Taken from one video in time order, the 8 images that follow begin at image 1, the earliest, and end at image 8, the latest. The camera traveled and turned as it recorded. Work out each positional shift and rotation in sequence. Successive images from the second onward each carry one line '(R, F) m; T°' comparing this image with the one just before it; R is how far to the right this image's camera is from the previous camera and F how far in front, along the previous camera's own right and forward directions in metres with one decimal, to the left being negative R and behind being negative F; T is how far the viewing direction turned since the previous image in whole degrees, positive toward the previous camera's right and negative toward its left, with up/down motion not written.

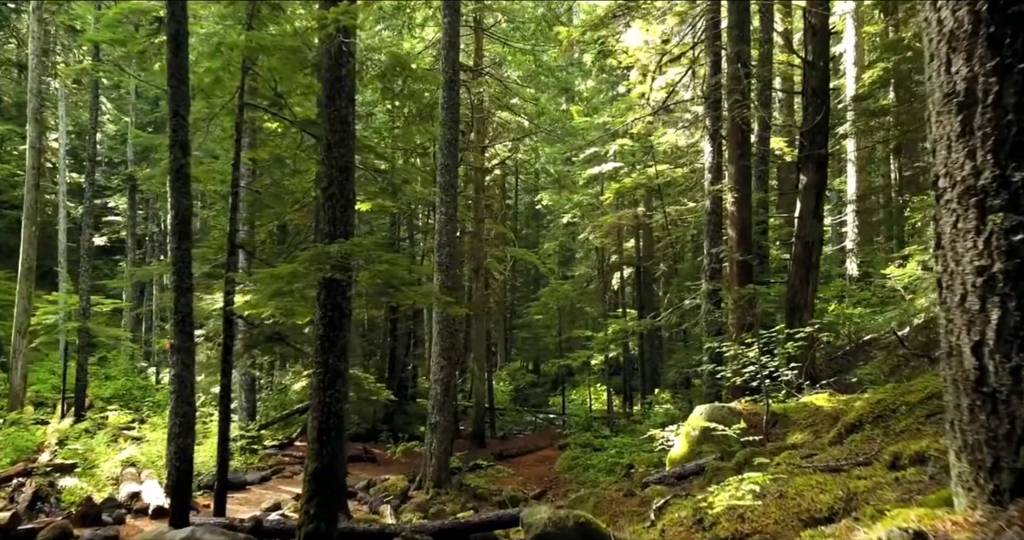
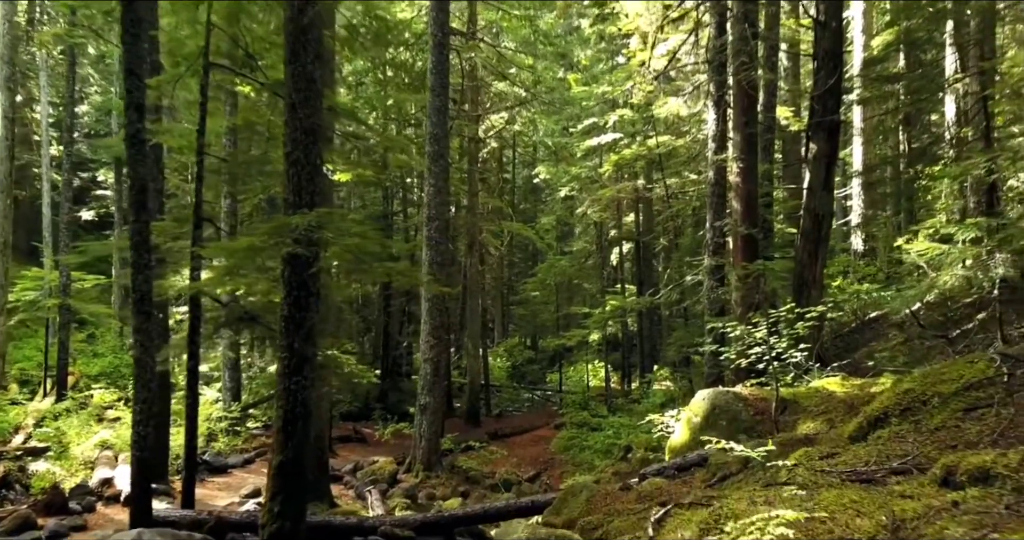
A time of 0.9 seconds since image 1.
(+0.1, +0.6) m; 0°
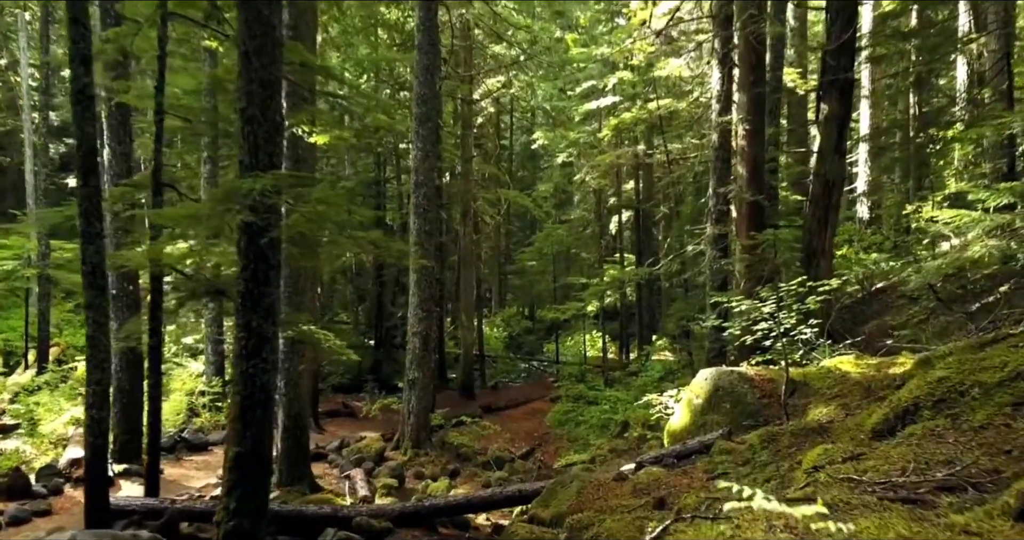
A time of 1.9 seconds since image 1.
(+0.1, +0.6) m; 0°
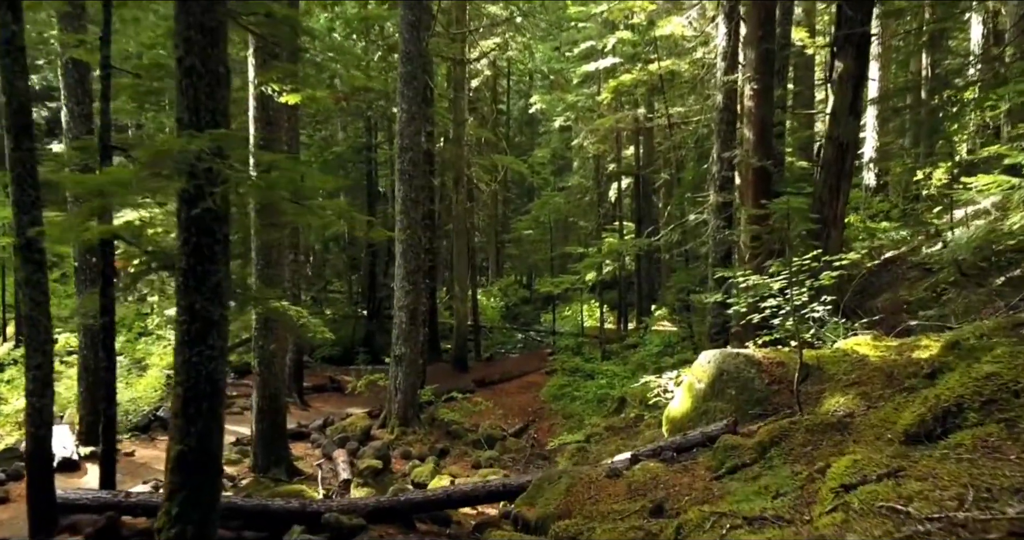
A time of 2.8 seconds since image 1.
(+0.1, +0.7) m; 0°
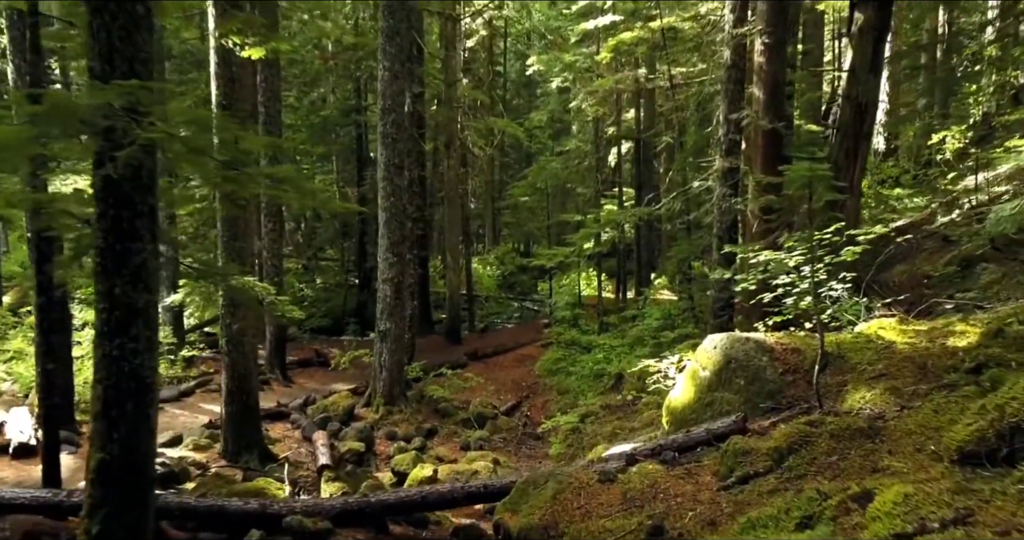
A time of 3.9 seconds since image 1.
(+0.1, +0.7) m; 0°
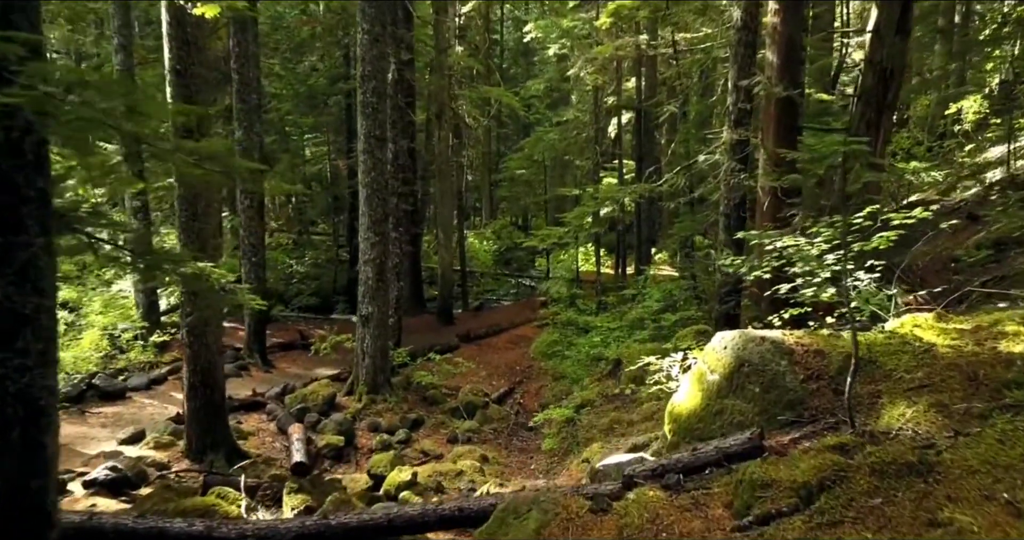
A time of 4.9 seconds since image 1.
(+0.1, +0.8) m; 0°
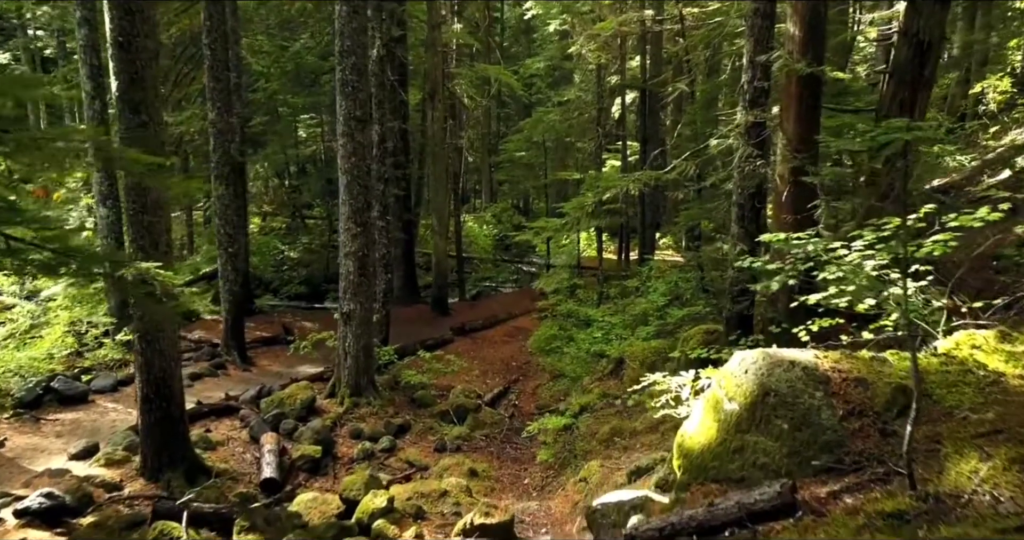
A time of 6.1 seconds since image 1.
(+0.1, +0.8) m; 0°
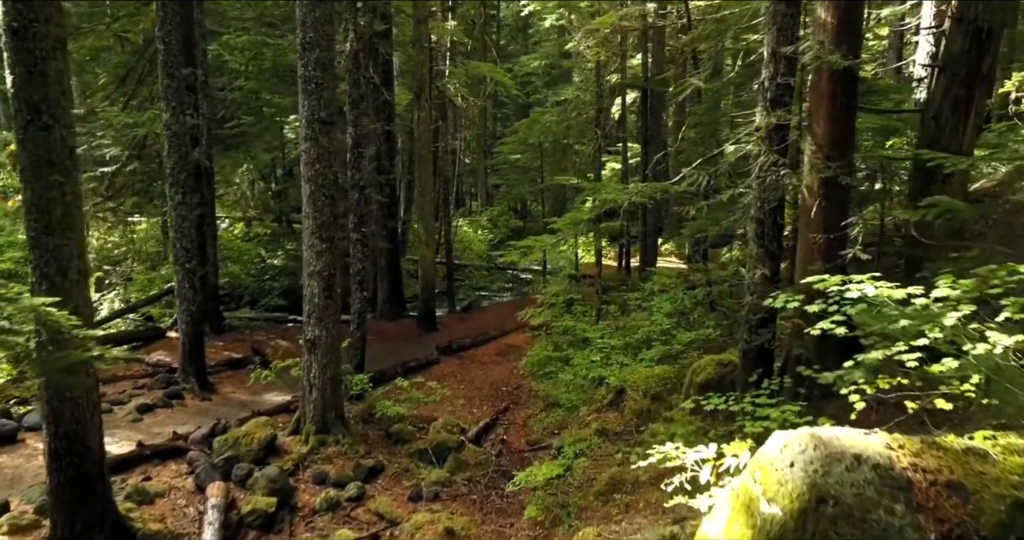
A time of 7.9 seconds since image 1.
(+0.2, +1.1) m; 0°
